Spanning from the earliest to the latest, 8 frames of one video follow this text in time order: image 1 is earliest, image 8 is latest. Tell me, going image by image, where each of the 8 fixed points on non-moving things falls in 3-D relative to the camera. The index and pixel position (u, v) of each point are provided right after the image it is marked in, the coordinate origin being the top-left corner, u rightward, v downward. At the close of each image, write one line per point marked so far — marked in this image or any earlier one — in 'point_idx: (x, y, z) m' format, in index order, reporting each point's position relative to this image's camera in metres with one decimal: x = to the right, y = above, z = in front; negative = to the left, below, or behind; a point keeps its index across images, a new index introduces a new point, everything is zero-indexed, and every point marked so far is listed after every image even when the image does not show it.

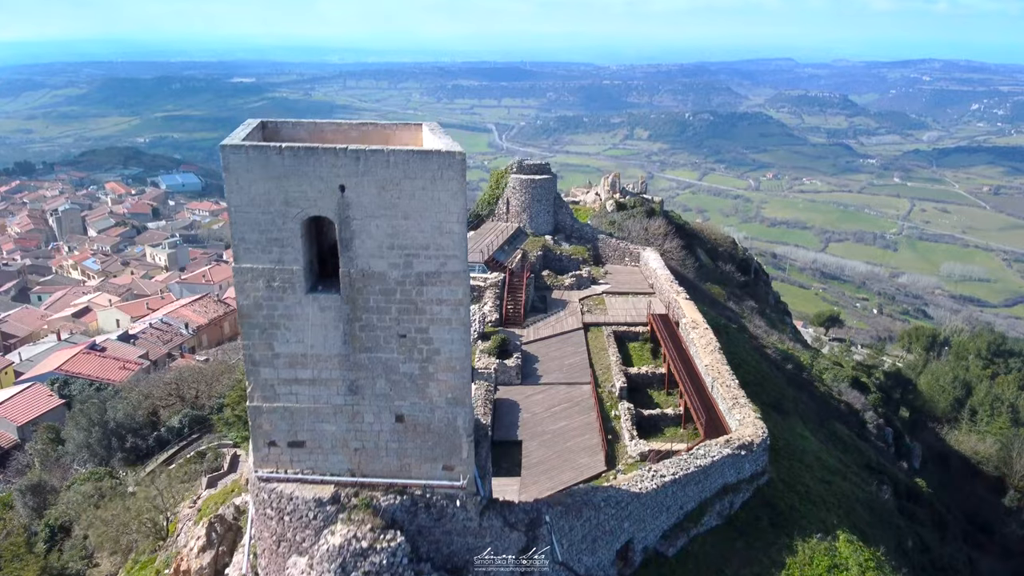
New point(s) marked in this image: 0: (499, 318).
0: (-0.4, -0.8, +19.4) m
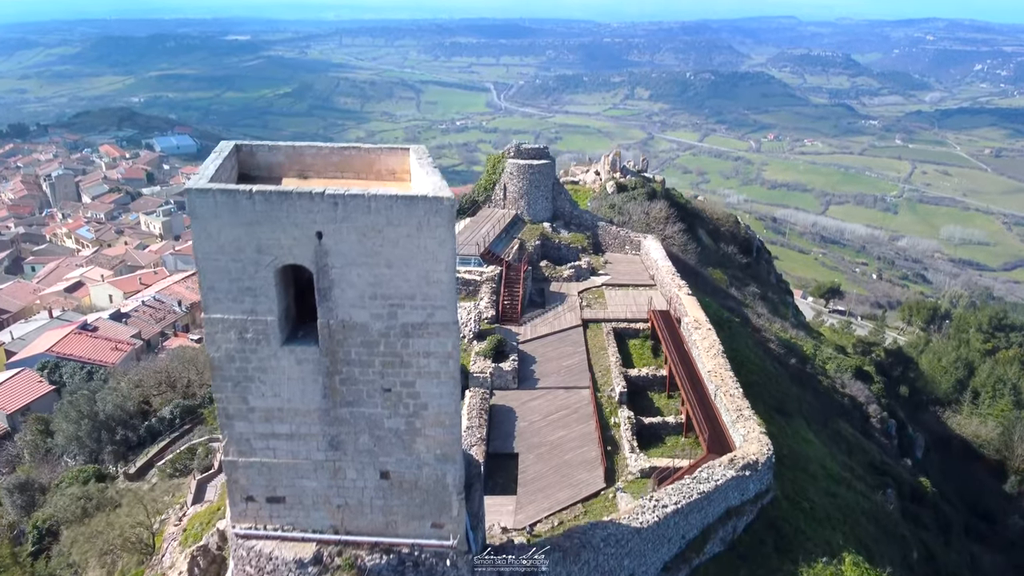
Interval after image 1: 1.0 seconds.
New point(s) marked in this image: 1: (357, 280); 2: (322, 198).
0: (-0.5, -0.7, +18.9) m
1: (-1.5, +0.1, +6.6) m
2: (-1.8, +0.8, +6.4) m
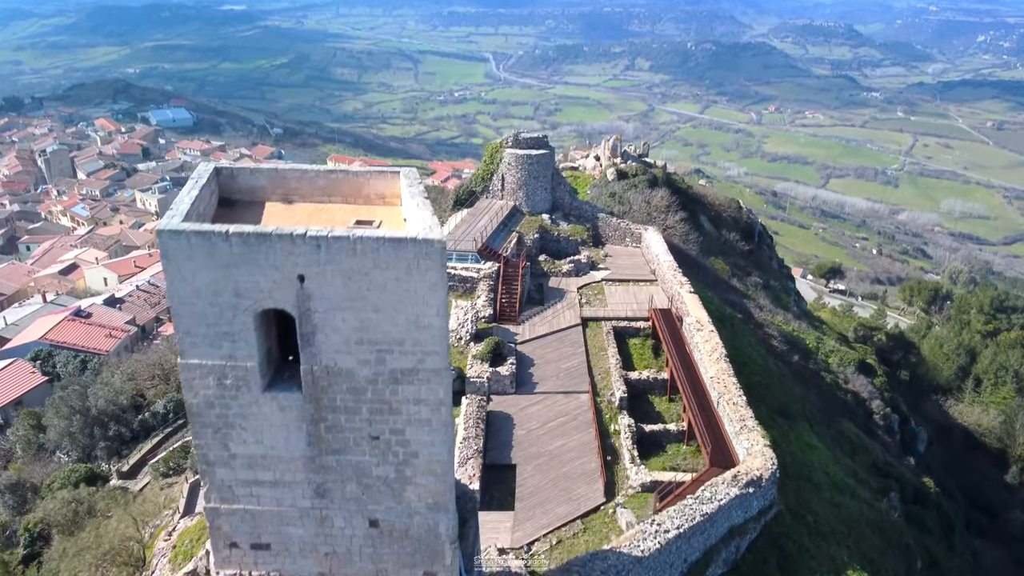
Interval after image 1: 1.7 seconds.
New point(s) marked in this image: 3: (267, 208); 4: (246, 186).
0: (-0.5, -0.7, +18.4) m
1: (-1.6, -0.3, +6.2) m
2: (-1.8, +0.4, +5.9) m
3: (-2.8, +0.9, +7.8) m
4: (-3.1, +1.2, +7.9) m
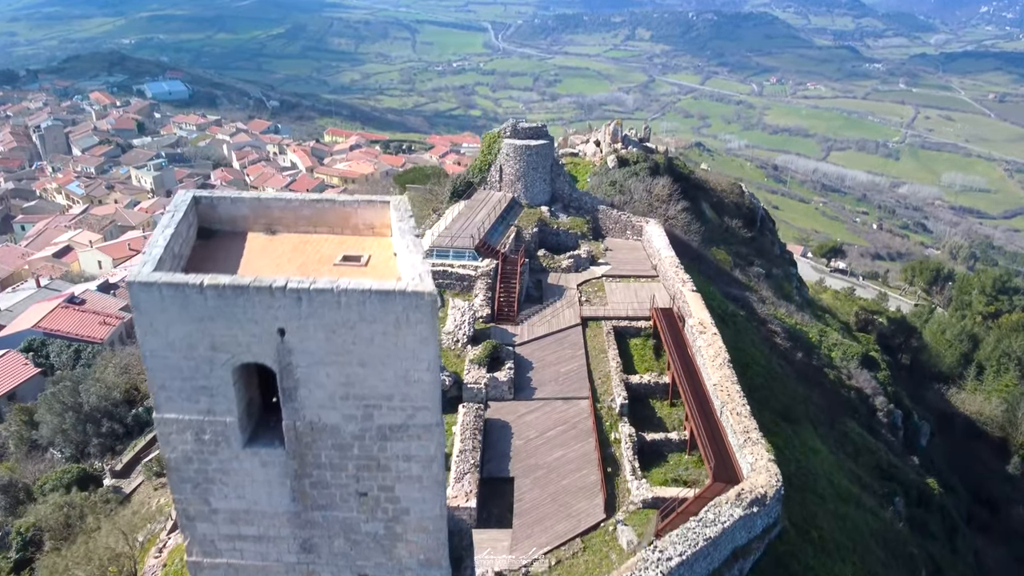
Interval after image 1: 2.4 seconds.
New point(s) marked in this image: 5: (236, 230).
0: (-0.6, -0.7, +18.0) m
1: (-1.6, -0.8, +5.8) m
2: (-1.8, 0.0, +5.5) m
3: (-2.8, +0.5, +7.3) m
4: (-3.1, +0.8, +7.4) m
5: (-3.0, +0.6, +7.4) m
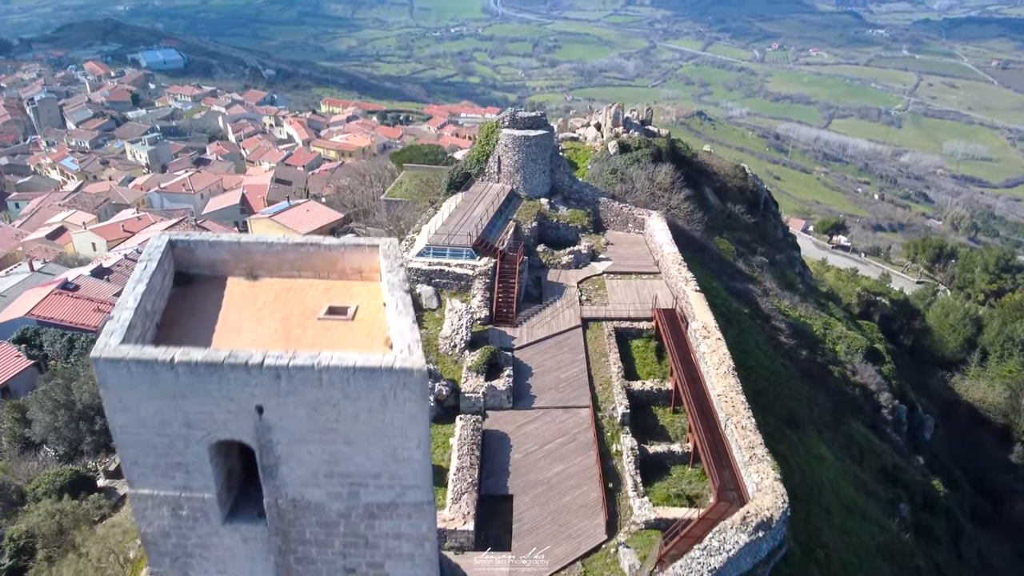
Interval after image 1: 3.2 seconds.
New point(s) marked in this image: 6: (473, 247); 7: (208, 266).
0: (-0.6, -0.7, +17.6) m
1: (-1.6, -1.3, +5.4) m
2: (-1.9, -0.6, +5.0) m
3: (-2.8, 0.0, +6.8) m
4: (-3.1, +0.3, +6.9) m
5: (-3.0, +0.1, +7.0) m
6: (-1.1, +1.2, +19.0) m
7: (-3.1, +0.2, +6.9) m
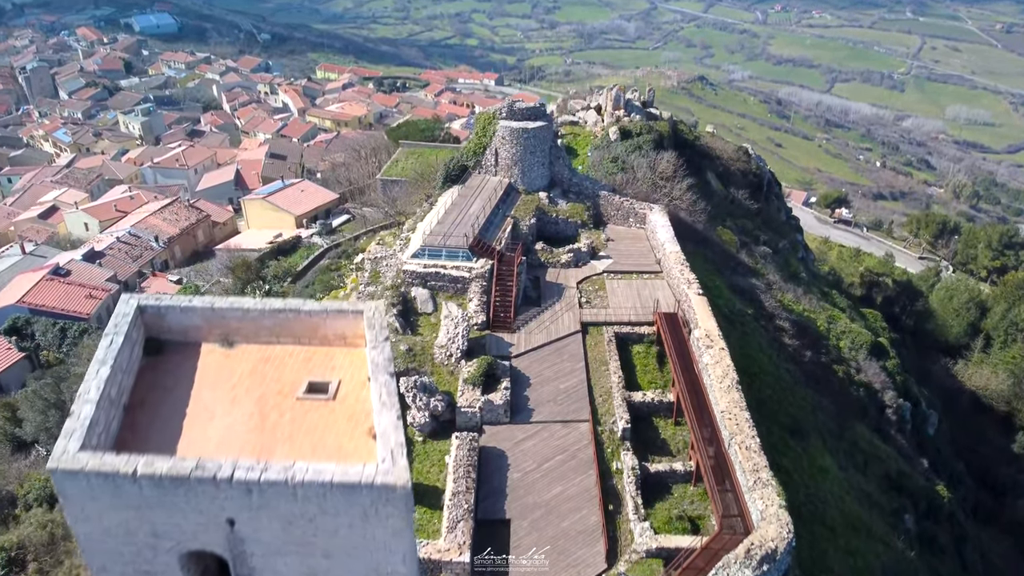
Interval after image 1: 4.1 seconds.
0: (-0.7, -0.8, +17.1) m
1: (-1.7, -2.0, +4.9) m
2: (-1.9, -1.3, +4.5) m
3: (-2.9, -0.6, +6.3) m
4: (-3.2, -0.3, +6.4) m
5: (-3.1, -0.5, +6.4) m
6: (-1.2, +1.1, +18.4) m
7: (-3.2, -0.4, +6.4) m
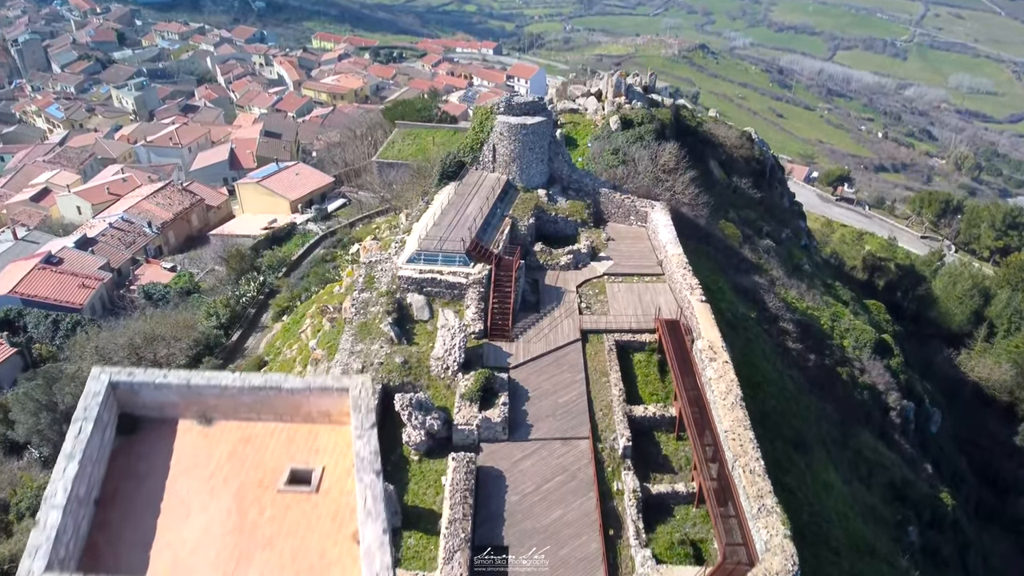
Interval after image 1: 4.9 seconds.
0: (-0.7, -1.0, +16.7) m
1: (-1.7, -2.7, +4.5) m
2: (-1.9, -2.0, +4.1) m
3: (-2.9, -1.3, +5.9) m
4: (-3.2, -1.0, +5.9) m
5: (-3.1, -1.1, +6.0) m
6: (-1.2, +1.0, +17.9) m
7: (-3.2, -1.0, +6.0) m
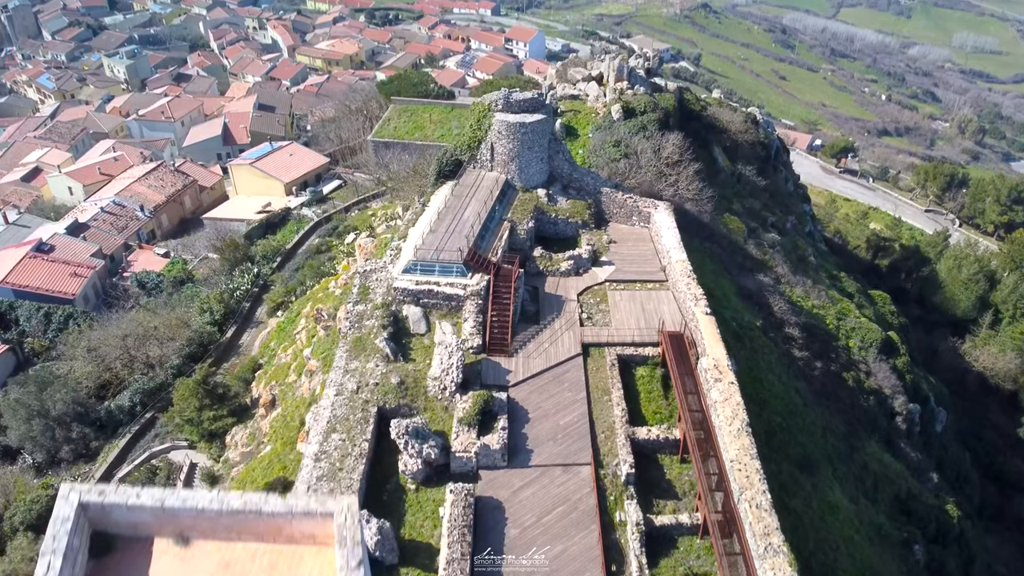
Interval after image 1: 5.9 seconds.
0: (-0.7, -1.3, +16.2) m
1: (-1.7, -3.7, +4.2) m
2: (-2.0, -3.0, +3.7) m
3: (-2.9, -2.2, +5.4) m
4: (-3.2, -1.9, +5.4) m
5: (-3.1, -2.0, +5.5) m
6: (-1.3, +0.7, +17.3) m
7: (-3.2, -1.9, +5.5) m
